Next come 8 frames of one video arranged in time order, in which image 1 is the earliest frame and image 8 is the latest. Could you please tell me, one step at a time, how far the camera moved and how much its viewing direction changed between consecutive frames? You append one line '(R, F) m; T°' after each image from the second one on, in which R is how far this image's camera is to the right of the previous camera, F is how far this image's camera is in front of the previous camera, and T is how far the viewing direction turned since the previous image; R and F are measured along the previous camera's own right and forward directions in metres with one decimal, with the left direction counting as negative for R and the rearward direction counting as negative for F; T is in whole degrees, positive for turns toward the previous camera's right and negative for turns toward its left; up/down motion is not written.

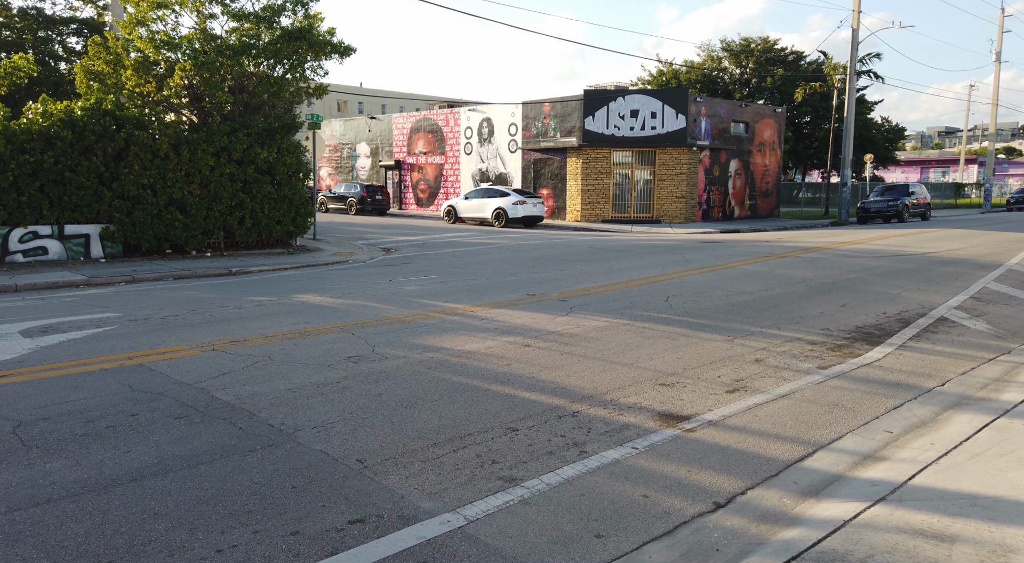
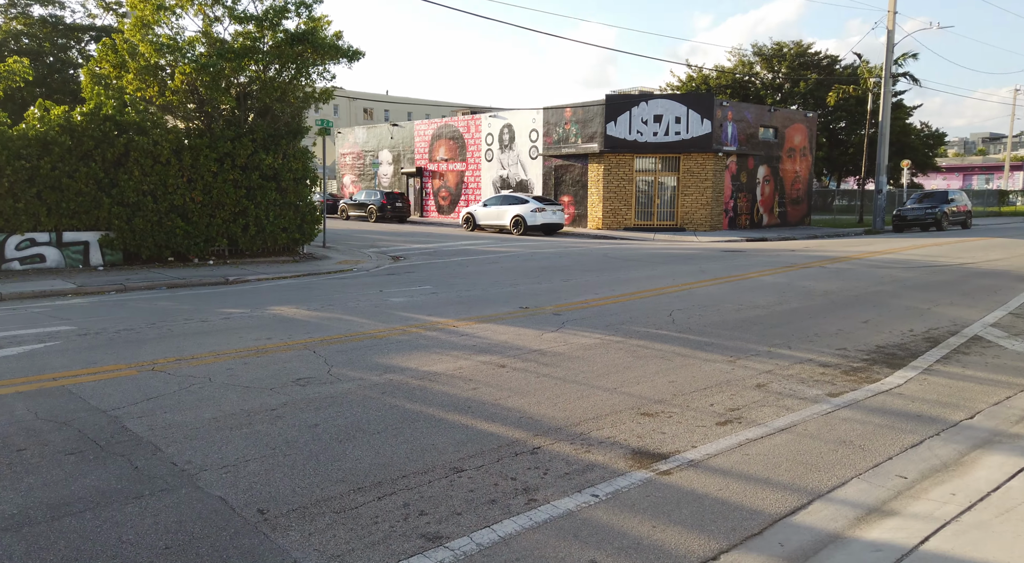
(+0.5, +0.7) m; -2°
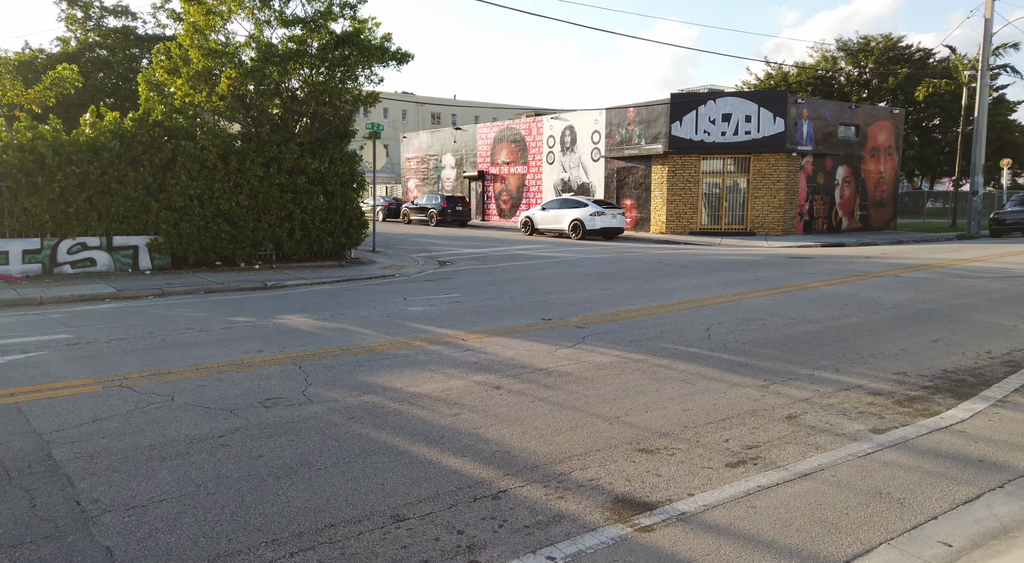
(+0.6, +0.7) m; -6°
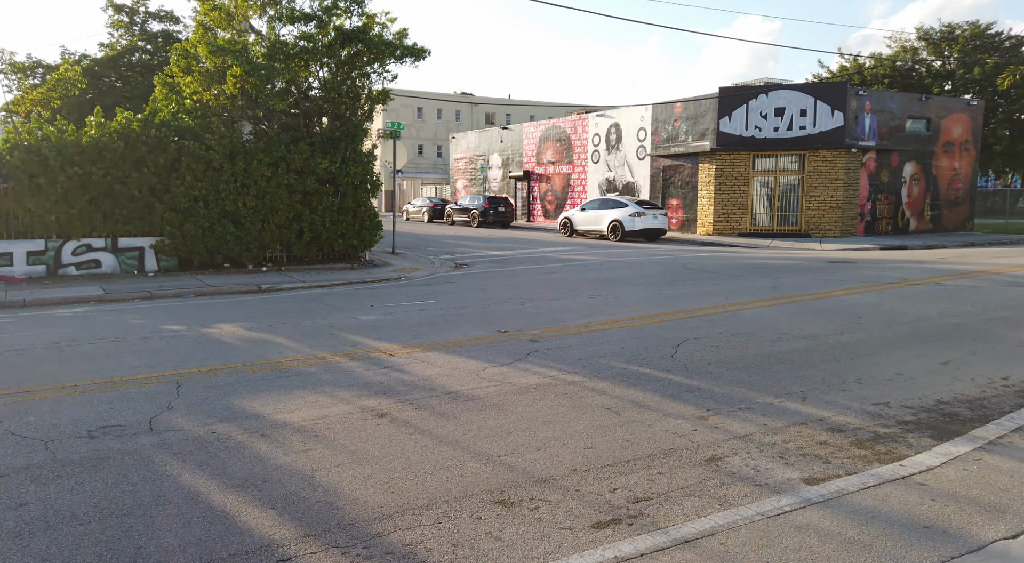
(+1.3, +0.9) m; -5°
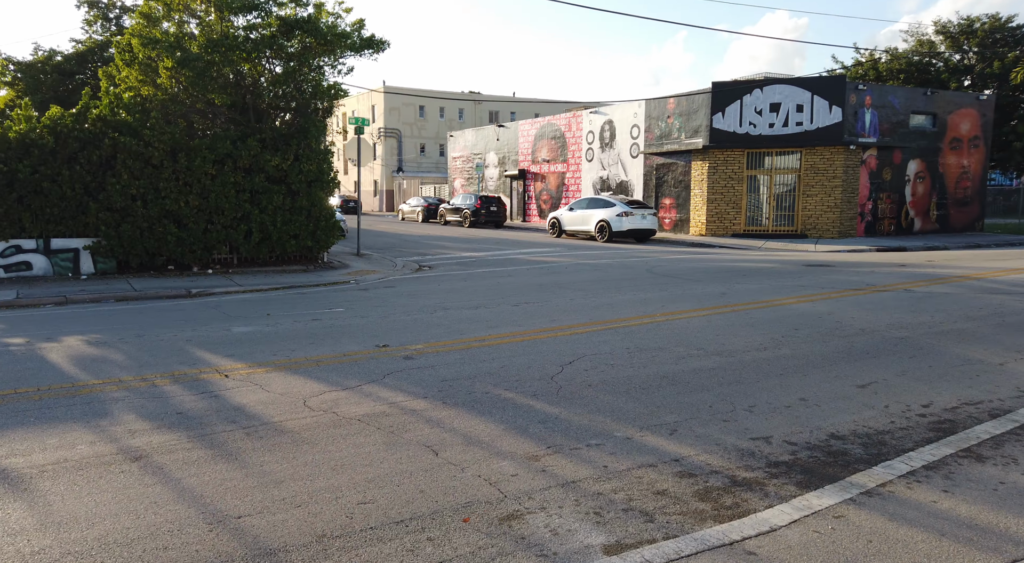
(+1.4, +0.9) m; -1°
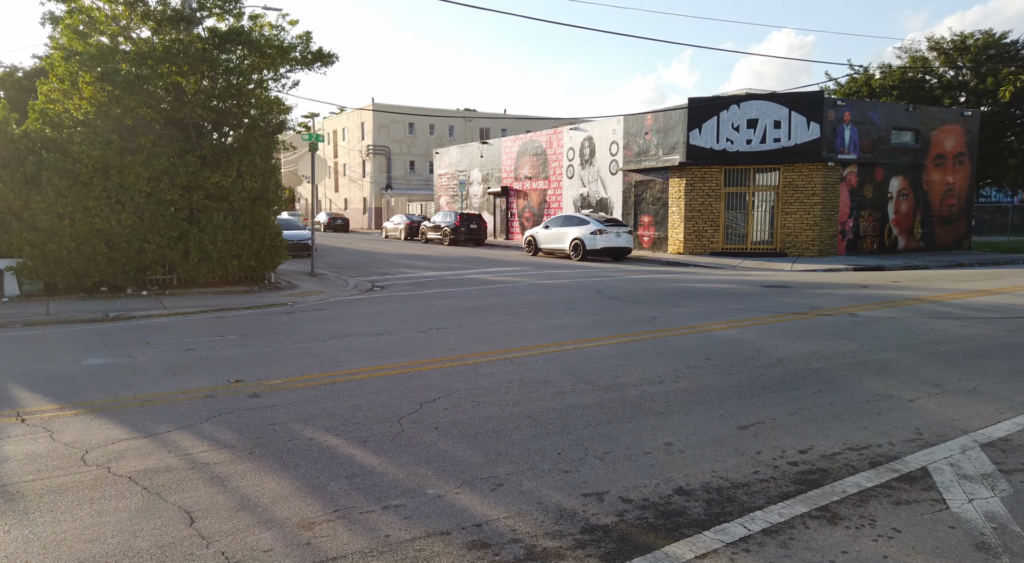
(+1.3, +0.6) m; 0°
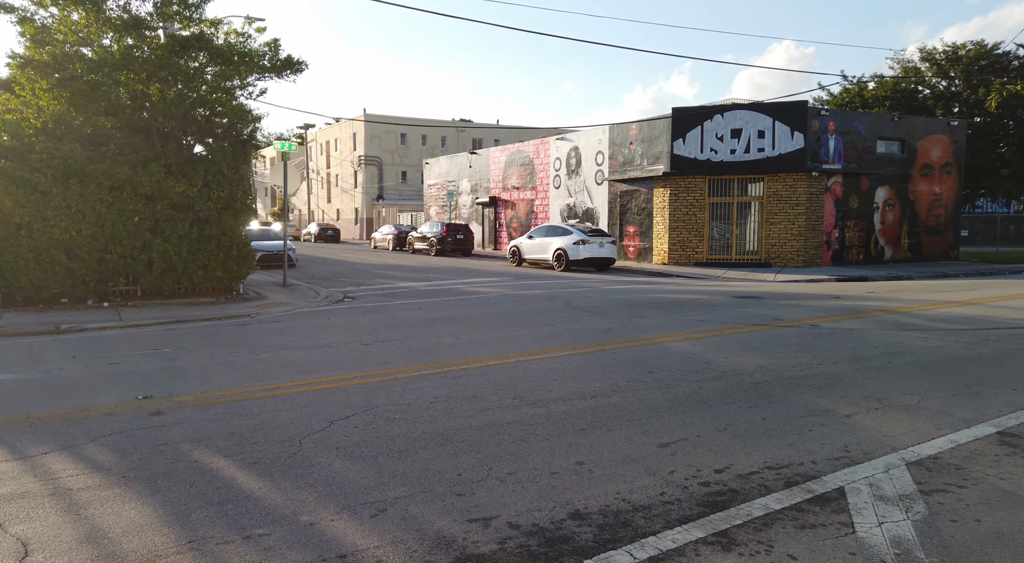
(+0.7, +0.2) m; 0°
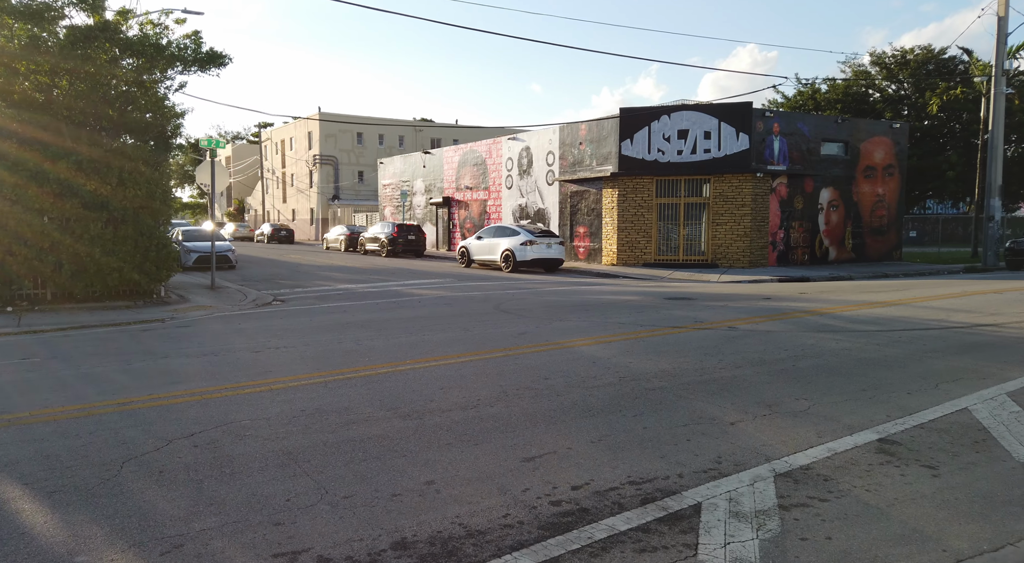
(+0.8, +0.3) m; +2°
